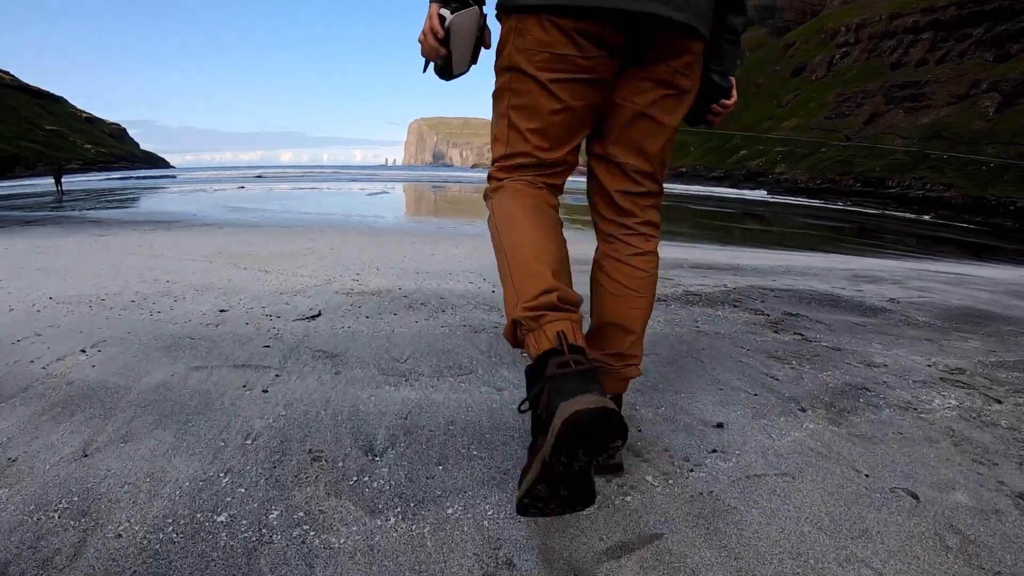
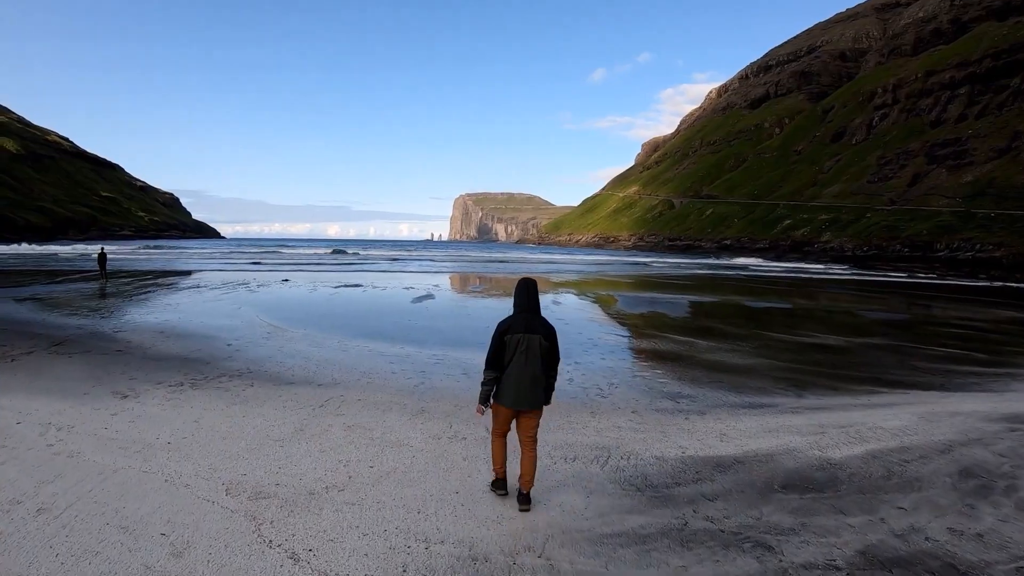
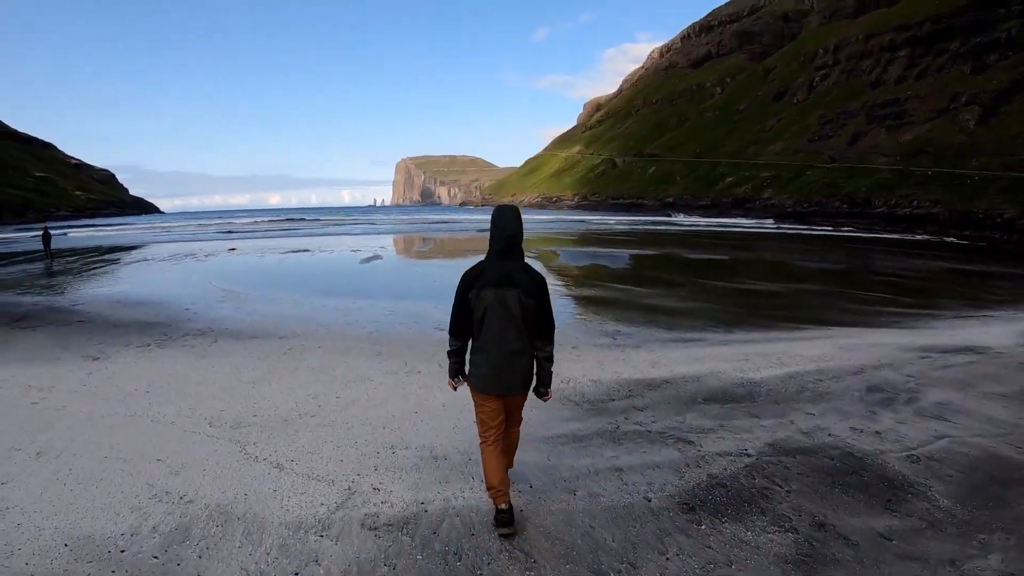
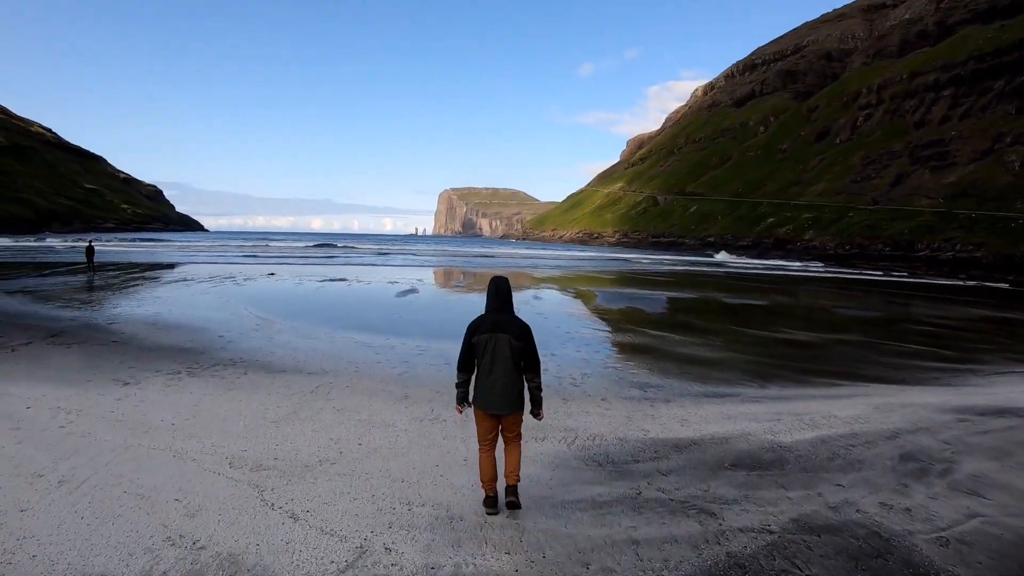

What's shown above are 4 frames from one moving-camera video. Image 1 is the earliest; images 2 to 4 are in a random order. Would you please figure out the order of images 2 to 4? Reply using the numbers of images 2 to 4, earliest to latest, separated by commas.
3, 4, 2
